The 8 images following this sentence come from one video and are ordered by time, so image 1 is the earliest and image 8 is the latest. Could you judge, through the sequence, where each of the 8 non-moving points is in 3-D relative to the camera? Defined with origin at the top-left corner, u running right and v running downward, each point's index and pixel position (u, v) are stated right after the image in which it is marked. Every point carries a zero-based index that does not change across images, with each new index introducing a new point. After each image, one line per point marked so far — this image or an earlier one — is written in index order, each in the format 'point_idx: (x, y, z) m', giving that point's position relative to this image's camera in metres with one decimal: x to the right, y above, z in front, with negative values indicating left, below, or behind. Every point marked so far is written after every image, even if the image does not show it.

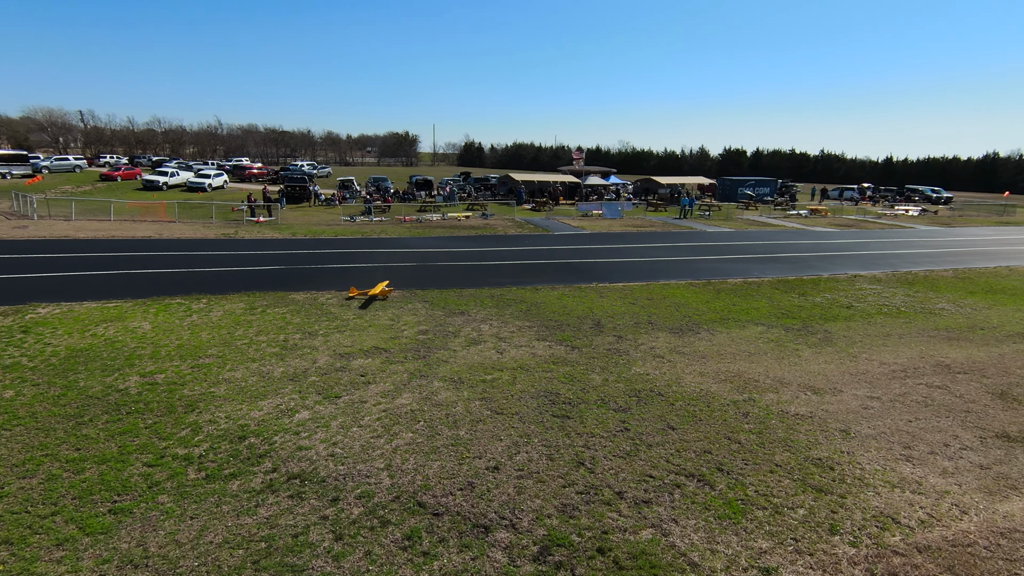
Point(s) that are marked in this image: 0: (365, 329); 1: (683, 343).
0: (-3.2, -0.9, +12.3) m
1: (+3.6, -1.2, +12.3) m
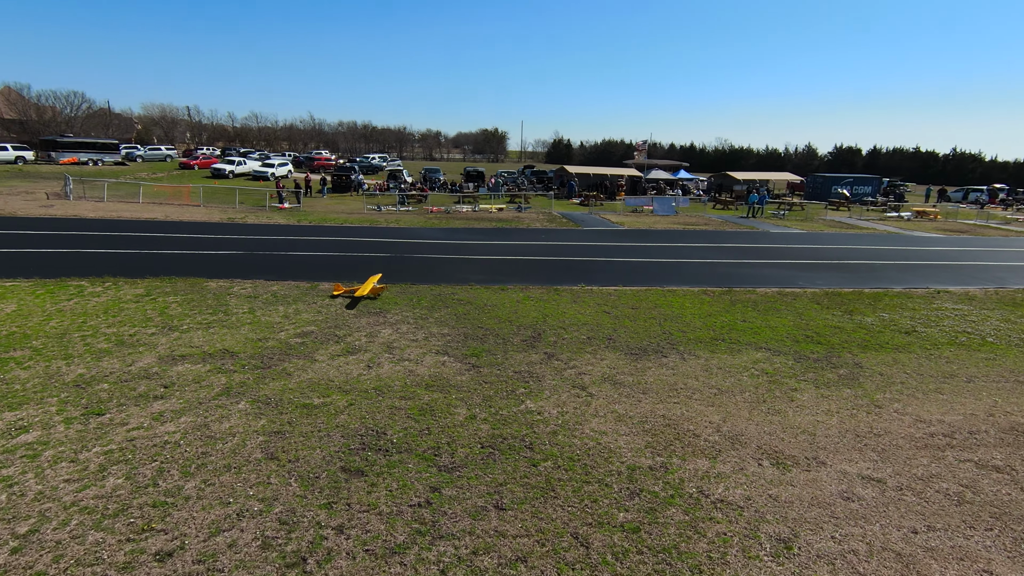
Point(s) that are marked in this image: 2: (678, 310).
0: (-4.8, -0.7, +10.2) m
1: (+1.8, -1.3, +9.2) m
2: (+3.7, -0.5, +12.9) m
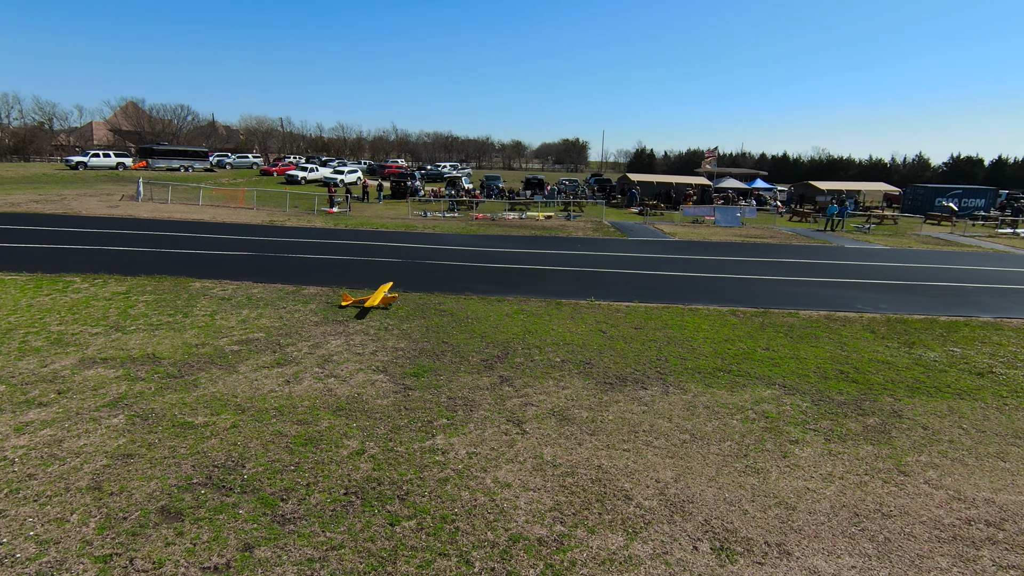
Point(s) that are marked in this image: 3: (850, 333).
0: (-5.4, -0.7, +9.6) m
1: (+1.0, -1.5, +7.6) m
2: (+3.4, -0.9, +11.1) m
3: (+6.9, -0.9, +11.9) m
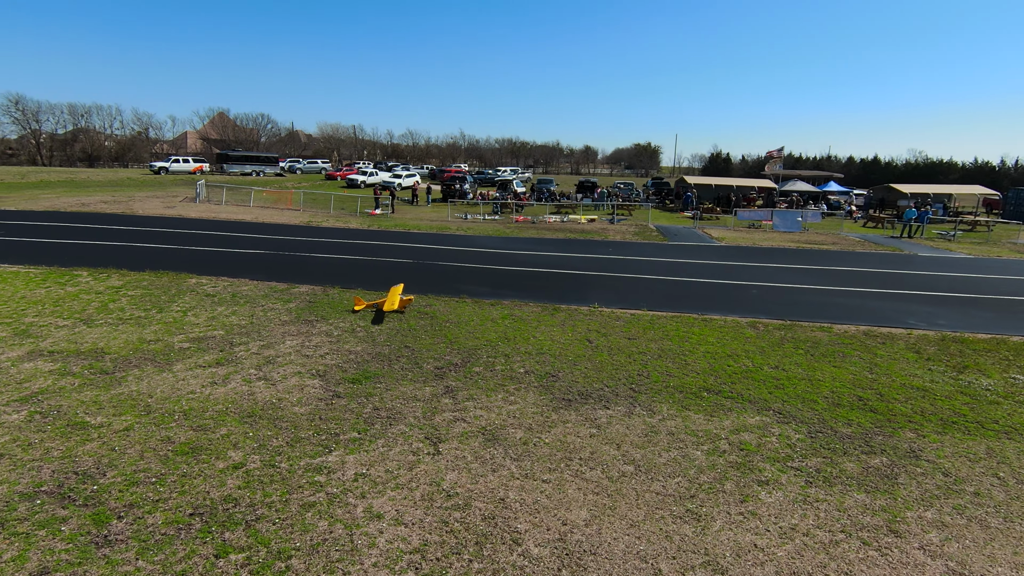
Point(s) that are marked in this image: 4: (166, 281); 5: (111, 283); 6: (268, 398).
0: (-5.9, -0.6, +9.4) m
1: (+0.2, -1.6, +6.7) m
2: (+3.0, -1.0, +9.8) m
3: (+6.6, -1.1, +10.1) m
4: (-7.4, +0.1, +12.3) m
5: (-8.3, +0.1, +11.9) m
6: (-2.9, -1.3, +6.9) m
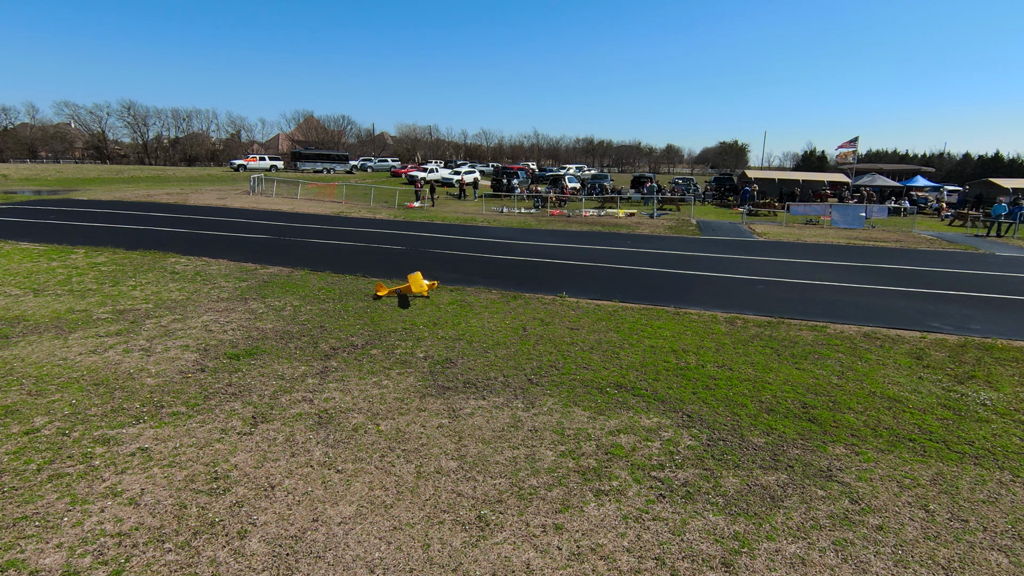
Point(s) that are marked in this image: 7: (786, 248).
0: (-7.0, -0.1, +9.6) m
1: (-1.4, -1.3, +6.0) m
2: (+1.8, -0.8, +8.7) m
3: (+5.5, -1.0, +8.5) m
4: (-8.0, +0.6, +12.6) m
5: (-9.0, +0.6, +12.4) m
6: (-4.5, -0.9, +6.7) m
7: (+9.3, +1.3, +19.6) m
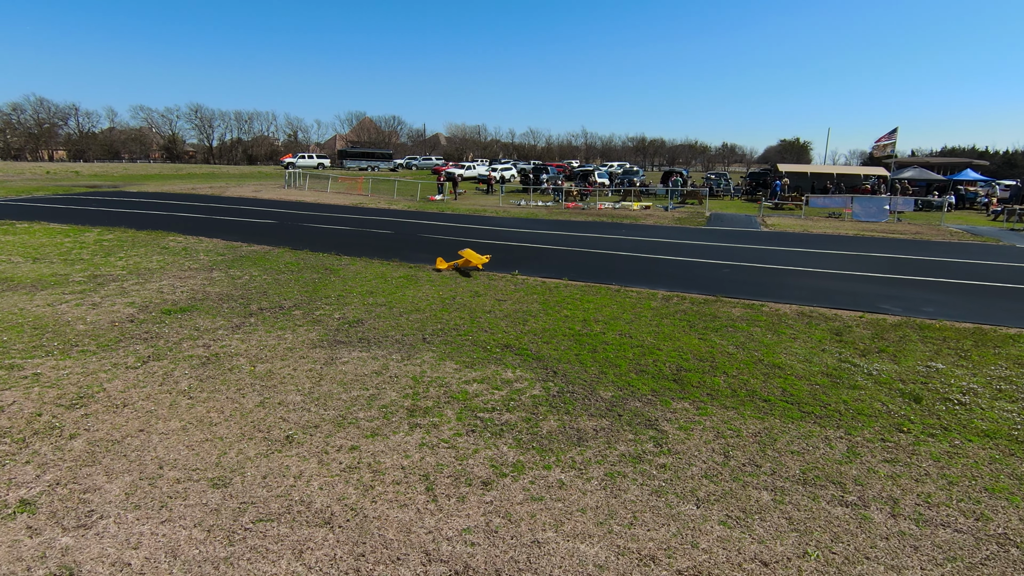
0: (-8.1, +0.4, +10.8) m
1: (-2.9, -0.8, +6.6) m
2: (+0.6, -0.3, +9.0) m
3: (+4.2, -0.6, +8.5) m
4: (-8.8, +1.2, +13.8) m
5: (-9.8, +1.2, +13.8) m
6: (-5.8, -0.4, +7.6) m
7: (+9.2, +1.6, +19.1) m
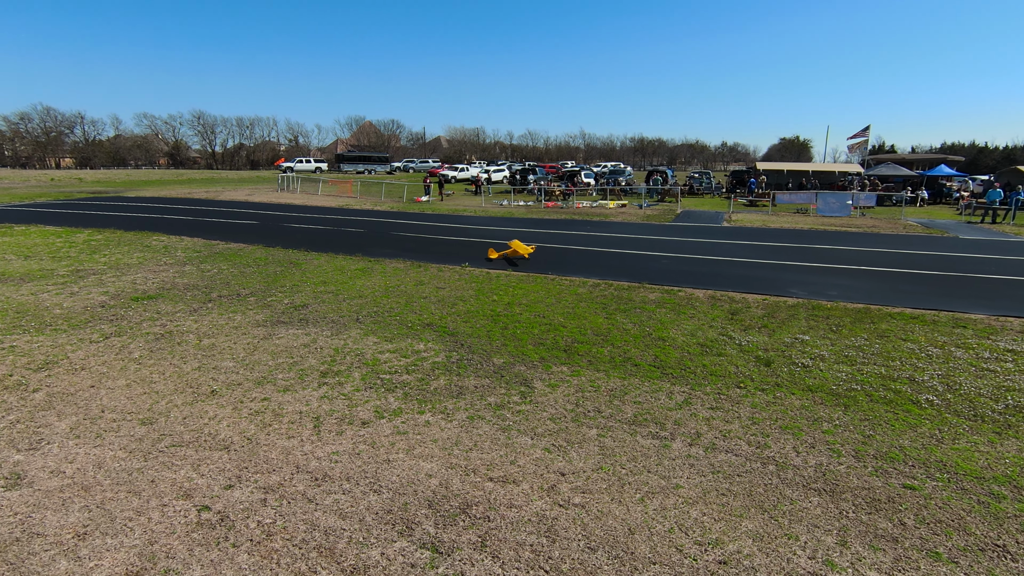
0: (-9.2, +0.6, +11.9) m
1: (-4.0, -0.6, +7.7) m
2: (-0.5, -0.1, +10.0) m
3: (+3.1, -0.4, +9.4) m
4: (-9.9, +1.3, +15.0) m
5: (-10.9, +1.3, +14.9) m
6: (-7.0, -0.2, +8.7) m
7: (+8.2, +1.9, +20.0) m
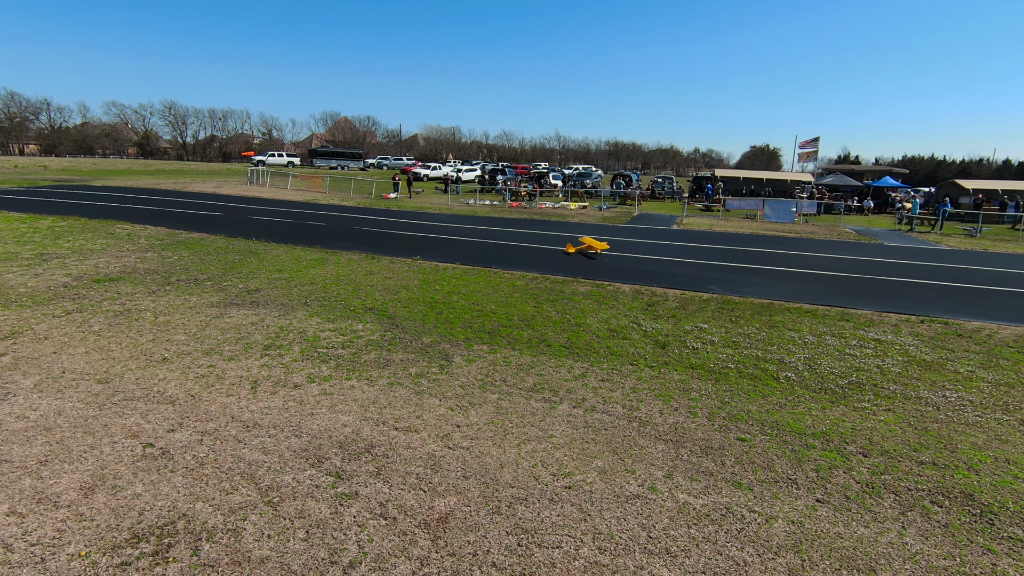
0: (-10.4, +0.9, +12.4) m
1: (-5.0, -0.3, +8.4) m
2: (-1.6, 0.0, +10.9) m
3: (+2.0, -0.3, +10.4) m
4: (-11.1, +1.7, +15.4) m
5: (-12.1, +1.7, +15.3) m
6: (-8.0, +0.1, +9.3) m
7: (+6.7, +1.9, +21.3) m
